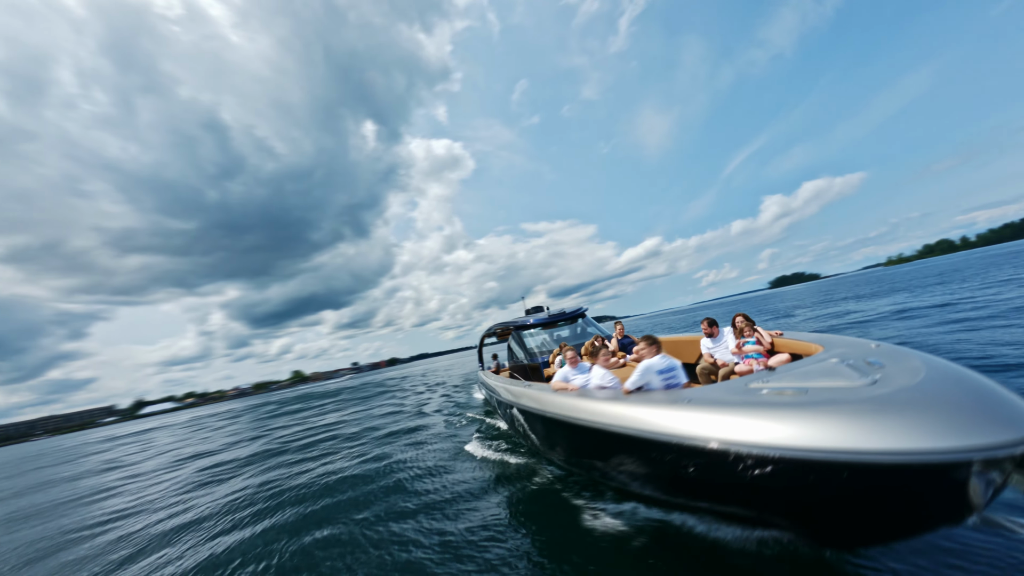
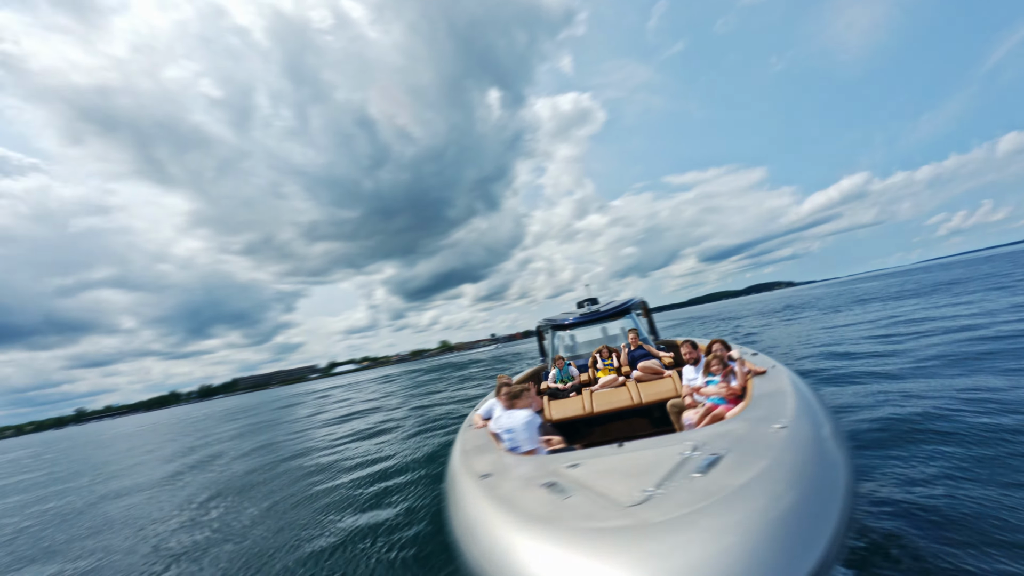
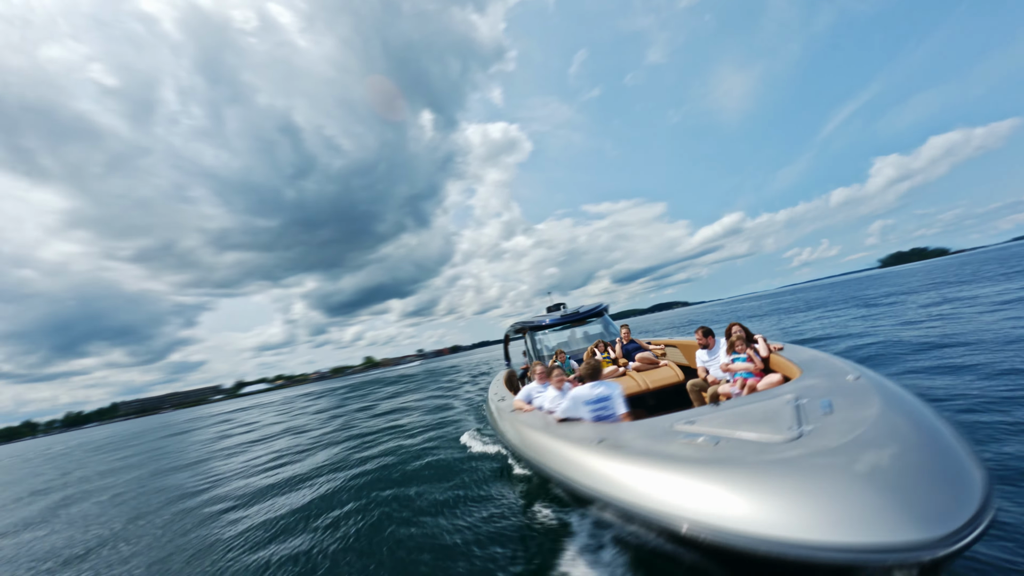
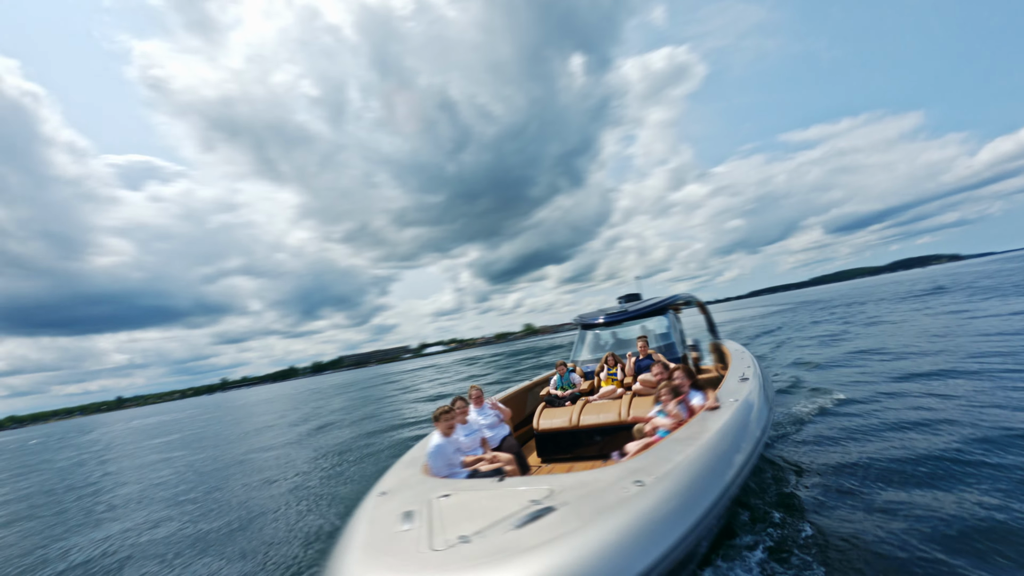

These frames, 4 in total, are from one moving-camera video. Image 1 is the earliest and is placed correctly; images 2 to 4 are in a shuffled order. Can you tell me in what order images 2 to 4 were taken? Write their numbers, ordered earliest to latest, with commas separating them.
3, 2, 4
